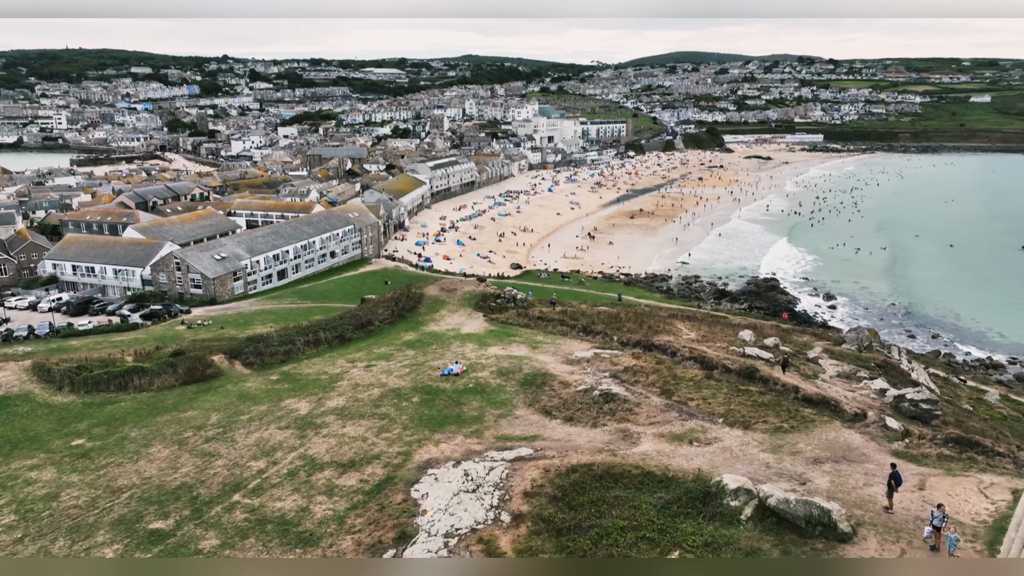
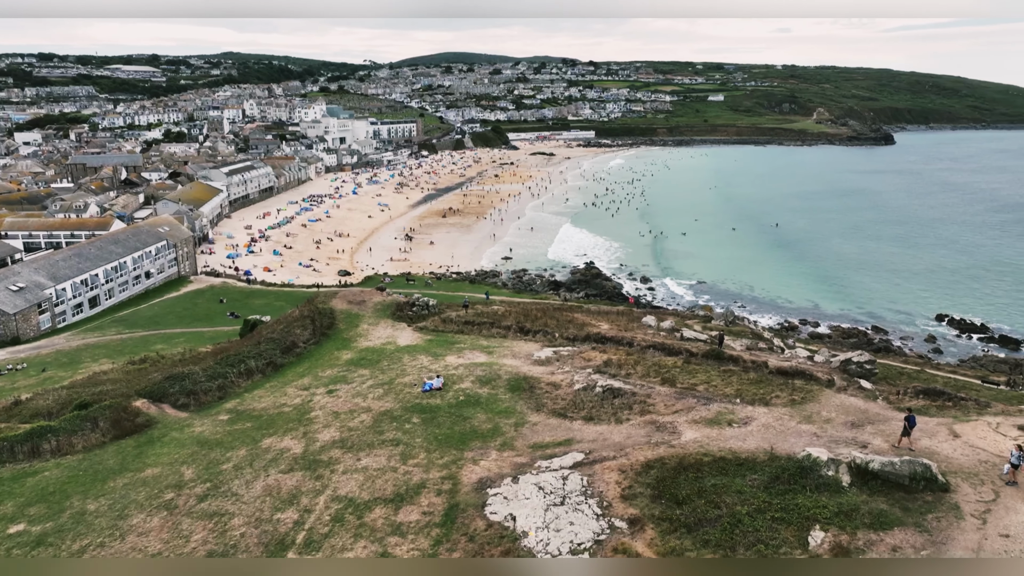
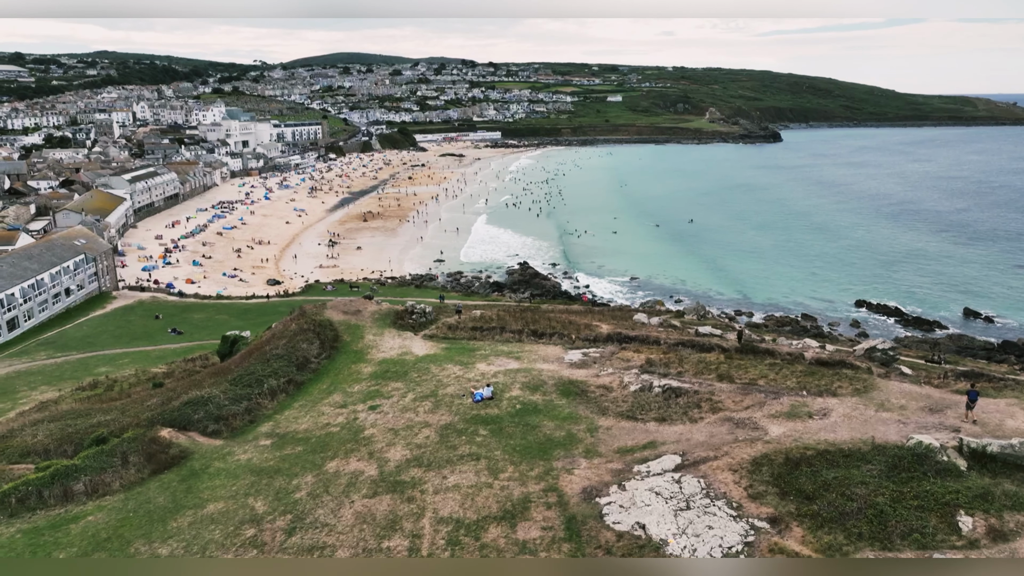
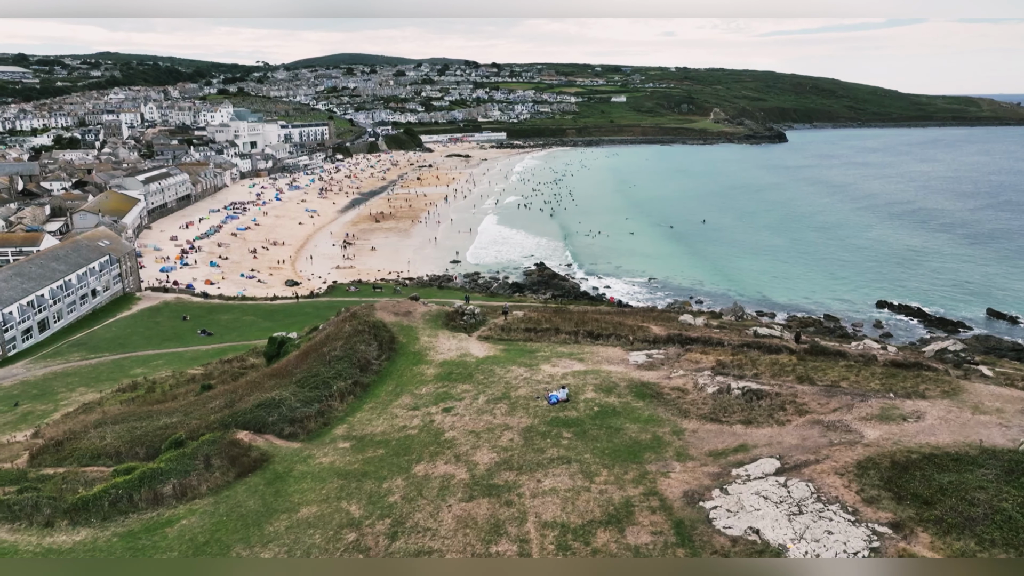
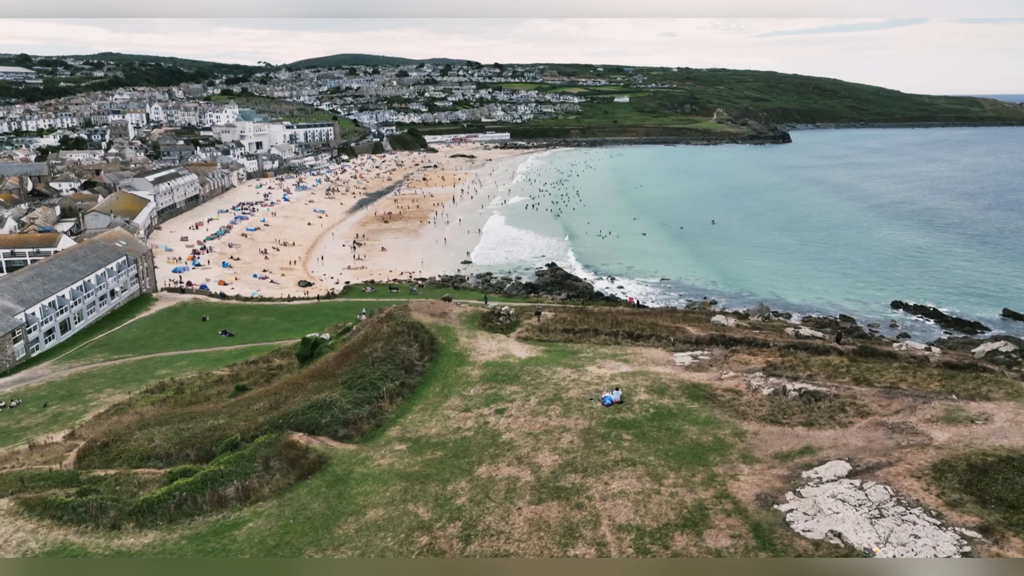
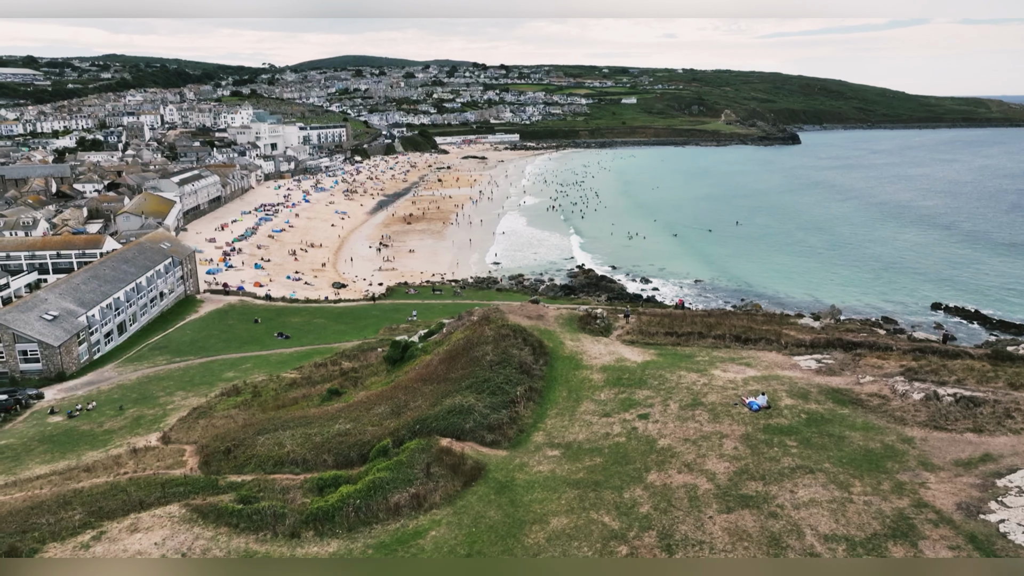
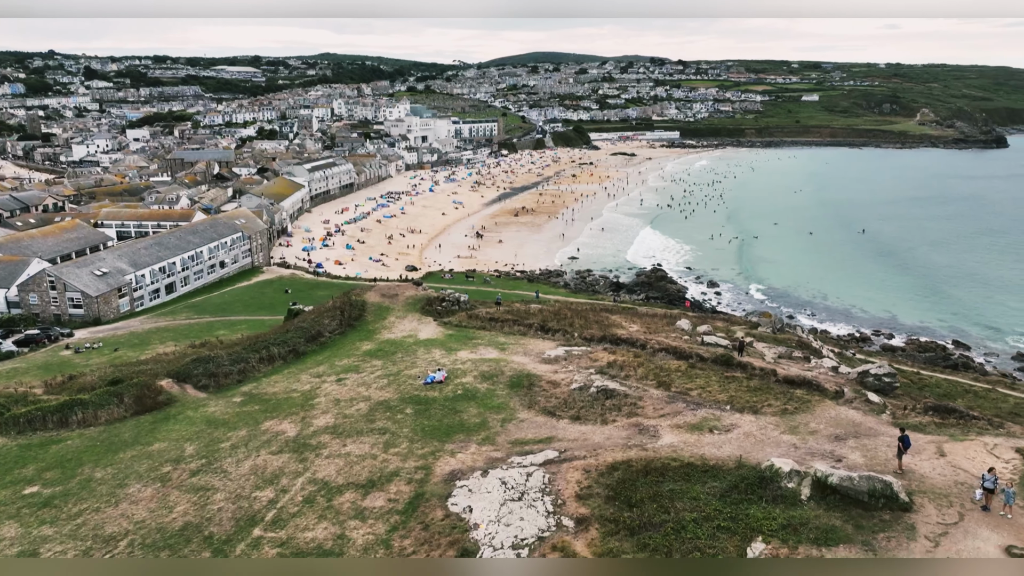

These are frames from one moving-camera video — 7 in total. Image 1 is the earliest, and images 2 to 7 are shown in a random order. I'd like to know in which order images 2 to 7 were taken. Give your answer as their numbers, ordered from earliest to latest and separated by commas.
7, 2, 3, 4, 5, 6
